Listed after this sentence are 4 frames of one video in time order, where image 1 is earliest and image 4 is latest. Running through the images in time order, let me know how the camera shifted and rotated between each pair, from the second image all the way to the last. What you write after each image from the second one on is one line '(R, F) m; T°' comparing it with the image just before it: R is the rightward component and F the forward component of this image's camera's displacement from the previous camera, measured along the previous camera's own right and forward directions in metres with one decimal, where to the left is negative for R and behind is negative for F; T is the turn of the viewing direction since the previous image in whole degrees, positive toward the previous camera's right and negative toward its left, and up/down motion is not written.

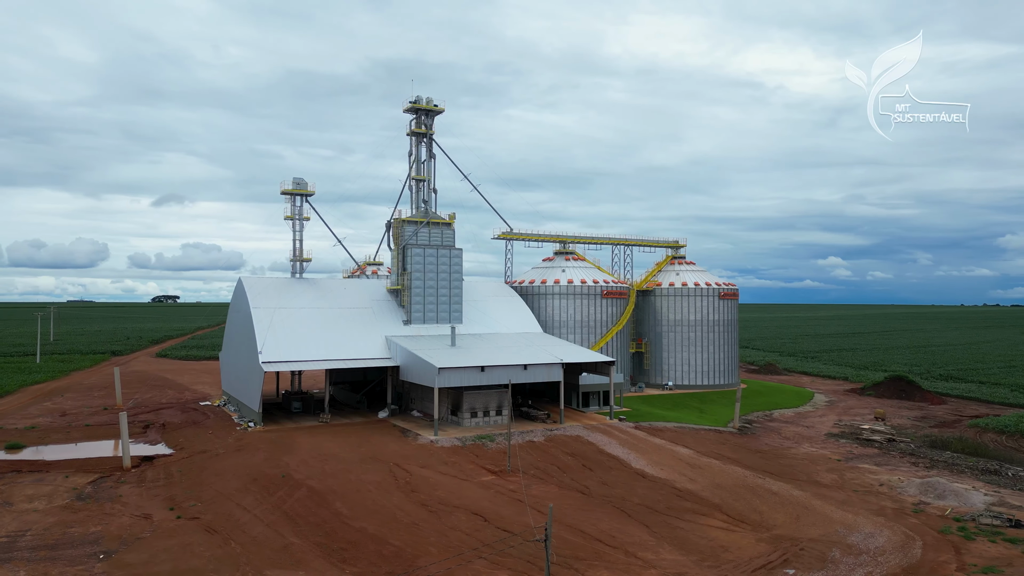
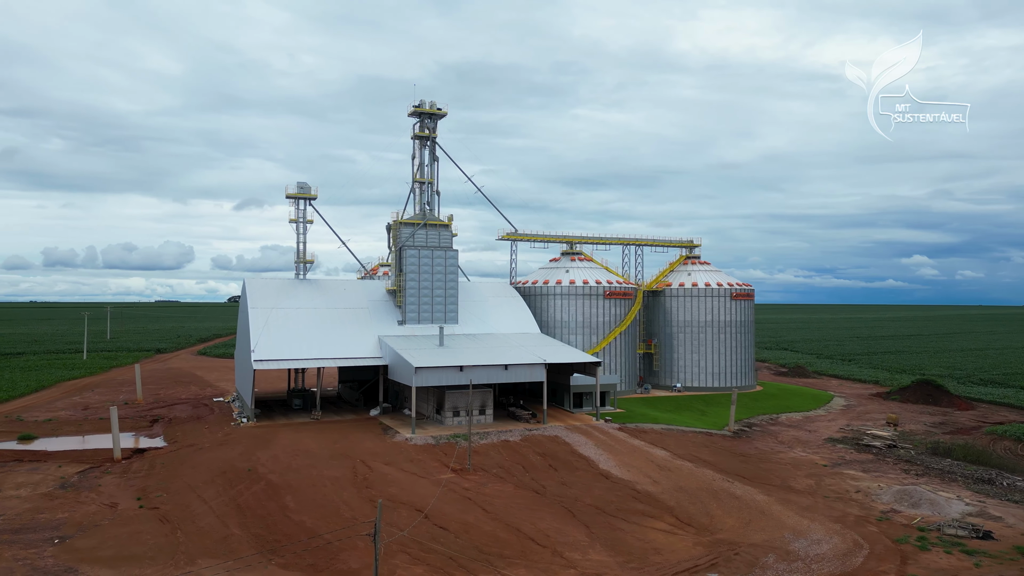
(+3.3, -0.1) m; -4°
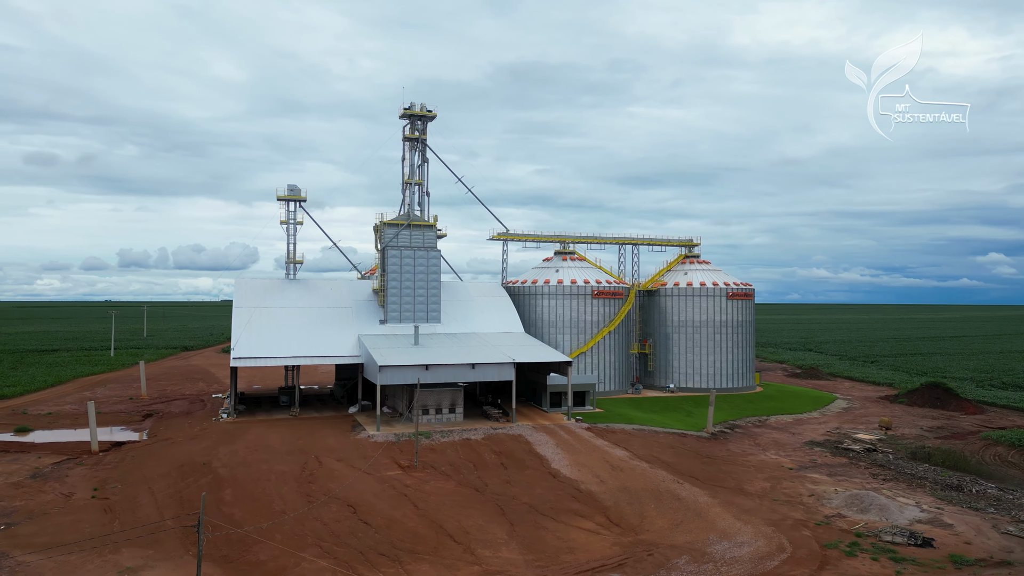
(+3.4, -0.1) m; -3°
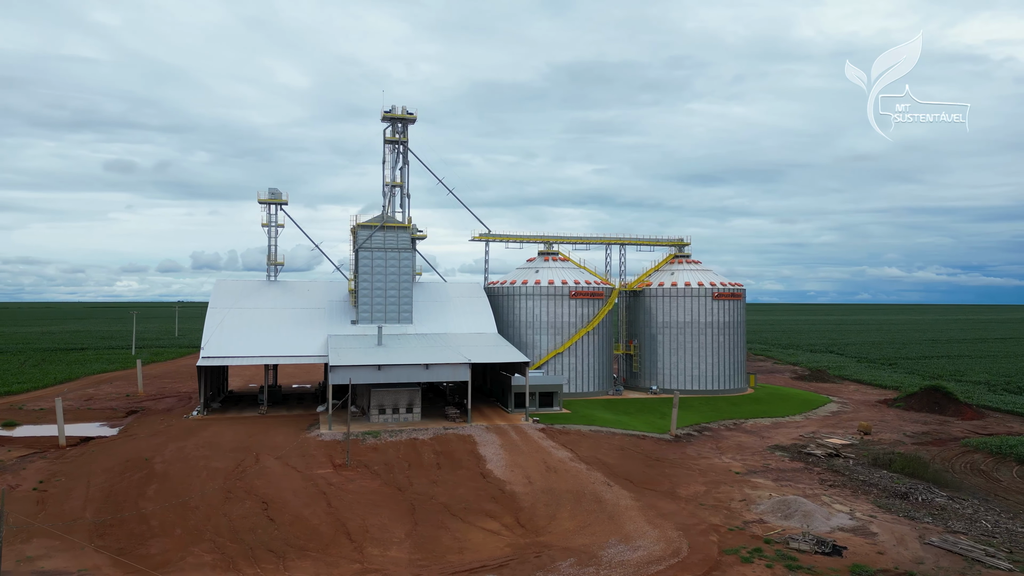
(+4.2, -0.1) m; -3°
